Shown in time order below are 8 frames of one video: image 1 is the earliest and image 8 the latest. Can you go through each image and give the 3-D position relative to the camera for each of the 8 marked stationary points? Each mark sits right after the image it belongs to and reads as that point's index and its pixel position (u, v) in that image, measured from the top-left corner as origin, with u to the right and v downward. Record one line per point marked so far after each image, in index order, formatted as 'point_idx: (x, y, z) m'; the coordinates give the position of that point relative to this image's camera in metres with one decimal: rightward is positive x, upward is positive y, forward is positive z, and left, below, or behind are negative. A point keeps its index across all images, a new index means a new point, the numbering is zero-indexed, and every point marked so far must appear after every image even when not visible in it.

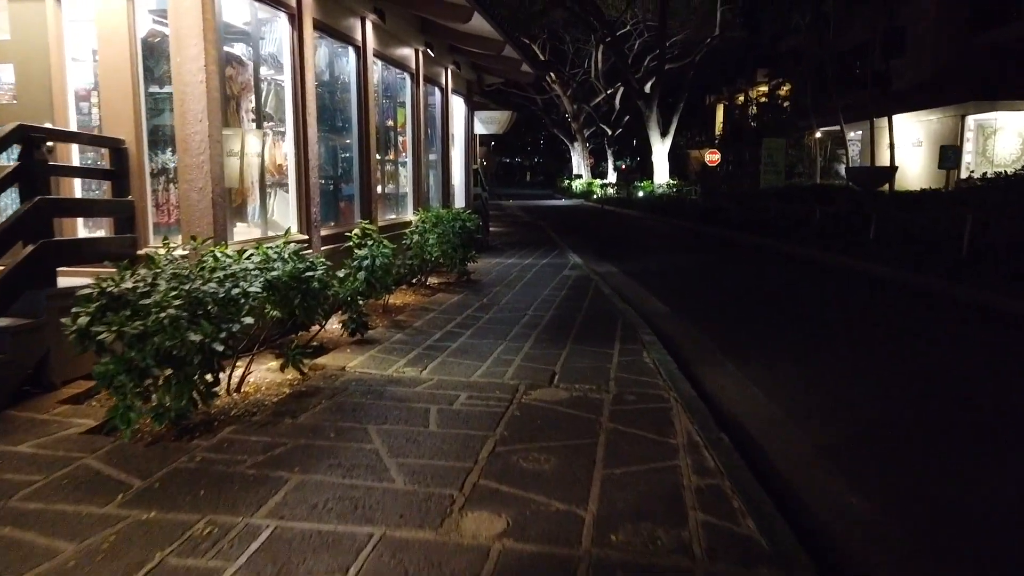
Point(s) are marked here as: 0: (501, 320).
0: (-0.1, -0.4, +8.8) m
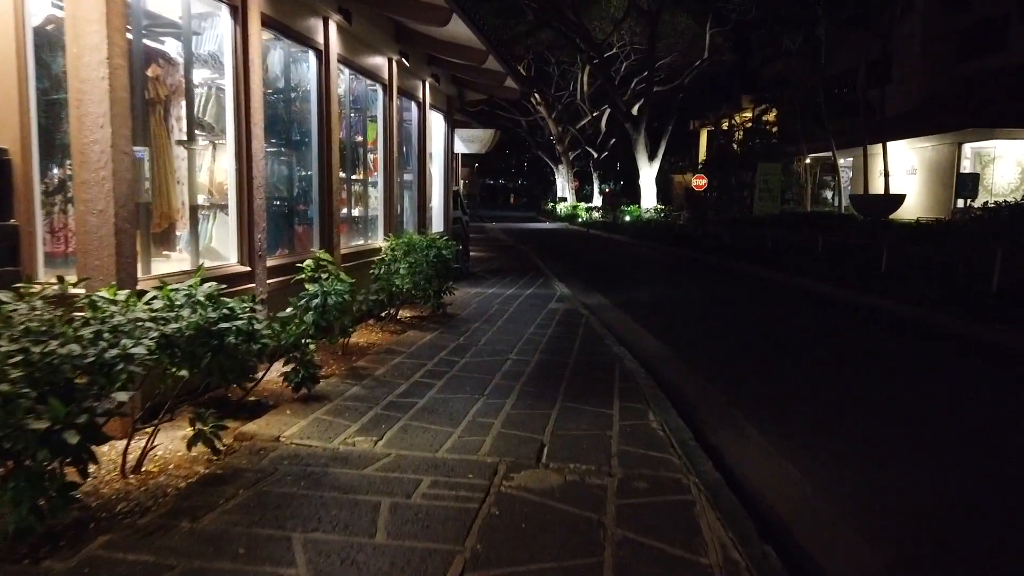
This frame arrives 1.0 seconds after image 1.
0: (-0.3, -0.8, +7.5) m
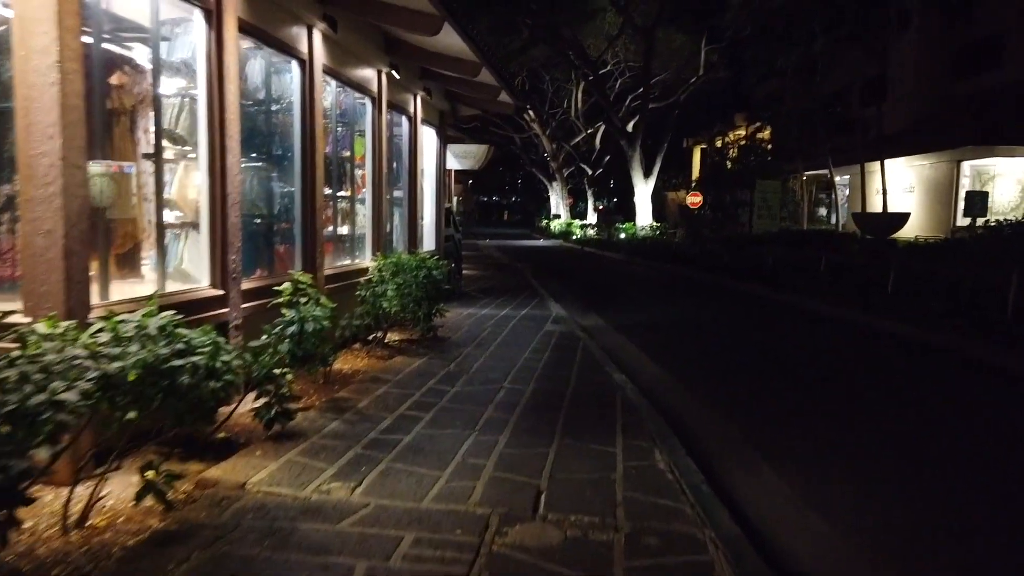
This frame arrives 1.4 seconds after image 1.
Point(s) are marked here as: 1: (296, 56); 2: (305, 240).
0: (-0.4, -1.1, +7.0) m
1: (-2.3, +2.5, +8.0) m
2: (-2.4, +0.5, +8.4) m
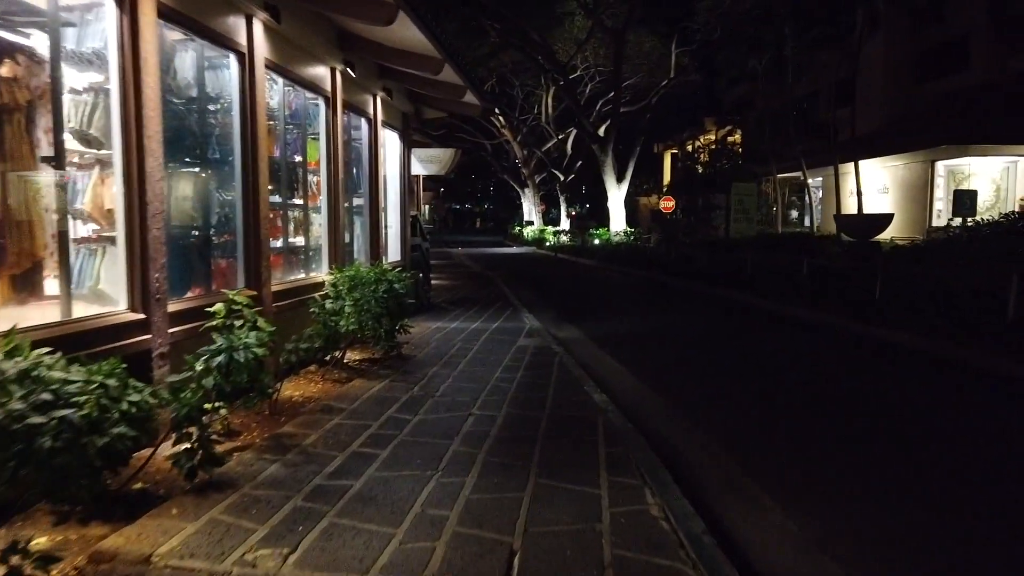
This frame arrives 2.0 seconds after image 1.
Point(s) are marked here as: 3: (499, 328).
0: (-0.7, -1.2, +6.2) m
1: (-2.7, +2.3, +7.2) m
2: (-2.7, +0.4, +7.5) m
3: (-0.2, -0.7, +12.4) m
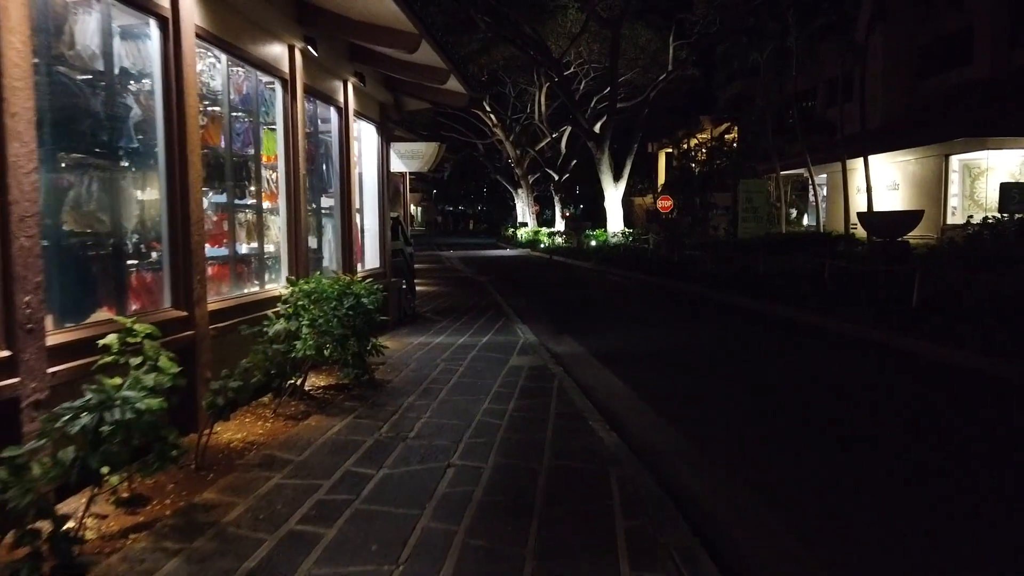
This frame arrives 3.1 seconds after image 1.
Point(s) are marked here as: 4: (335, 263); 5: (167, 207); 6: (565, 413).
0: (-0.7, -1.3, +4.8) m
1: (-2.8, +2.2, +5.8) m
2: (-2.8, +0.2, +6.1) m
3: (-0.4, -0.8, +11.0) m
4: (-2.5, +0.4, +10.4) m
5: (-2.8, +0.7, +6.1) m
6: (+0.5, -1.2, +7.0) m
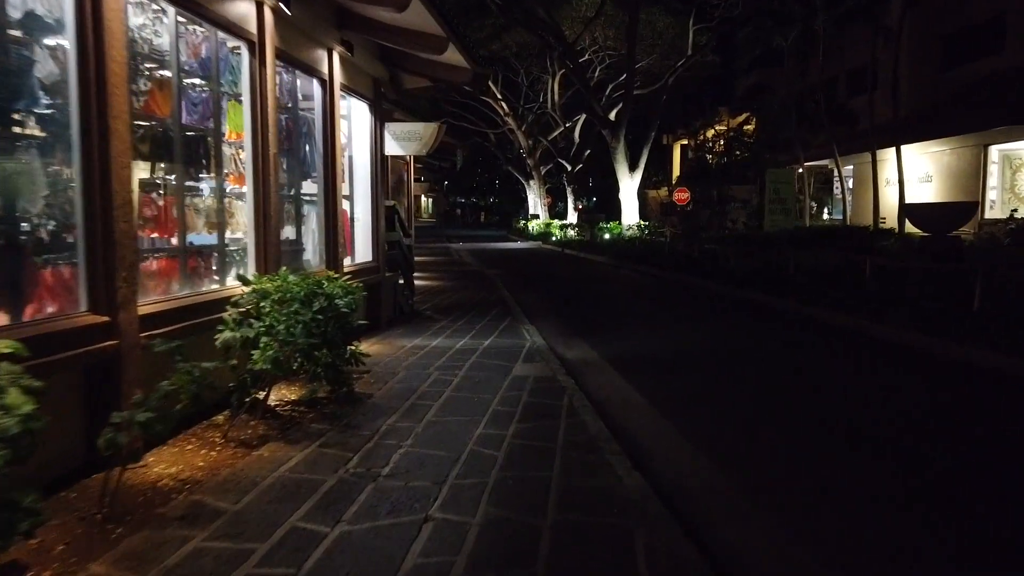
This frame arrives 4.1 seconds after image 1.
0: (-0.8, -1.4, +3.7) m
1: (-2.8, +2.2, +4.6) m
2: (-2.8, +0.2, +5.0) m
3: (-0.3, -0.8, +9.8) m
4: (-2.4, +0.4, +9.3) m
5: (-2.8, +0.7, +4.9) m
6: (+0.5, -1.2, +5.8) m
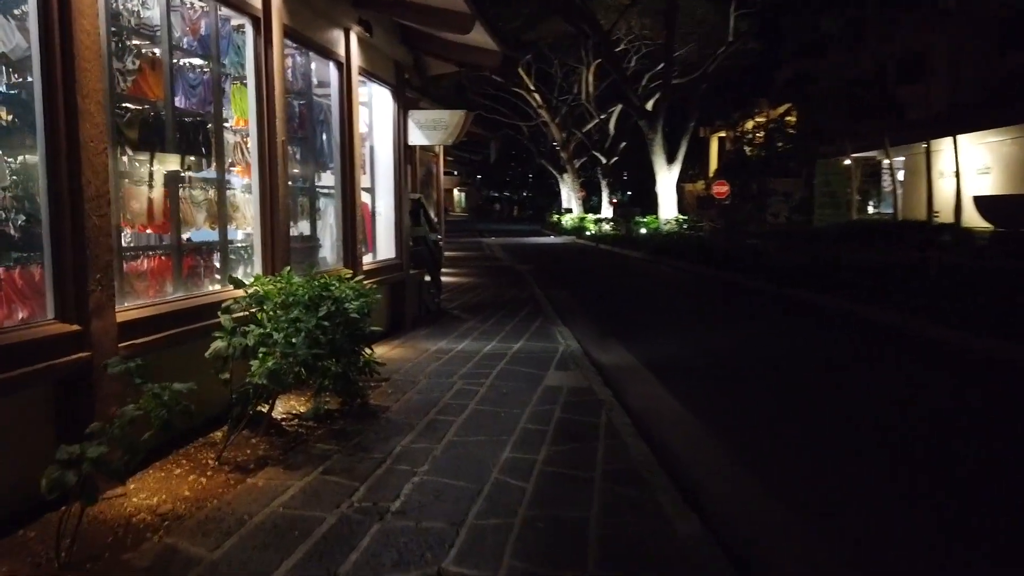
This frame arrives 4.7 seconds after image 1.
0: (-0.7, -1.4, +3.0) m
1: (-2.6, +2.2, +4.0) m
2: (-2.6, +0.2, +4.3) m
3: (+0.1, -0.8, +9.1) m
4: (-2.0, +0.4, +8.6) m
5: (-2.7, +0.7, +4.3) m
6: (+0.7, -1.2, +5.1) m
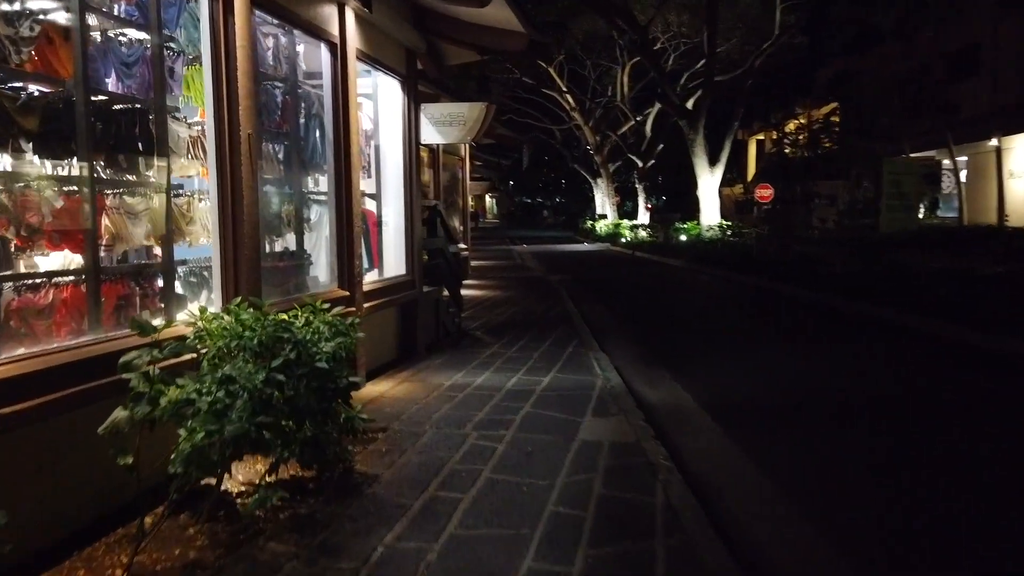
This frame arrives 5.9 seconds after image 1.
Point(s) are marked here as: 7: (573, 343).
0: (-0.6, -1.6, +1.5) m
1: (-2.6, +1.9, +2.7) m
2: (-2.5, 0.0, +3.0) m
3: (+0.4, -1.0, +7.6) m
4: (-1.8, +0.2, +7.3) m
5: (-2.6, +0.4, +3.0) m
6: (+0.8, -1.4, +3.6) m
7: (+0.8, -0.8, +10.7) m
